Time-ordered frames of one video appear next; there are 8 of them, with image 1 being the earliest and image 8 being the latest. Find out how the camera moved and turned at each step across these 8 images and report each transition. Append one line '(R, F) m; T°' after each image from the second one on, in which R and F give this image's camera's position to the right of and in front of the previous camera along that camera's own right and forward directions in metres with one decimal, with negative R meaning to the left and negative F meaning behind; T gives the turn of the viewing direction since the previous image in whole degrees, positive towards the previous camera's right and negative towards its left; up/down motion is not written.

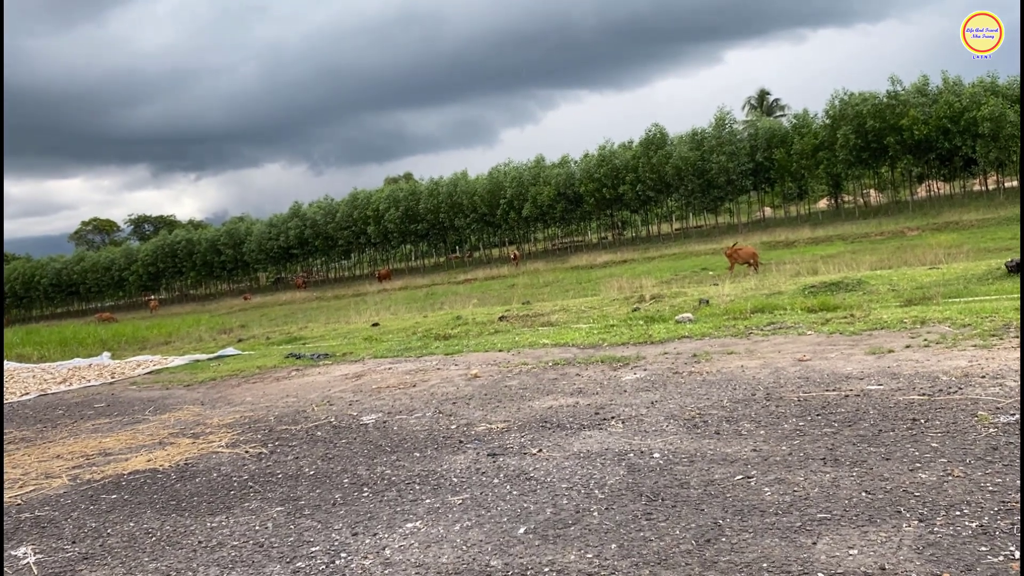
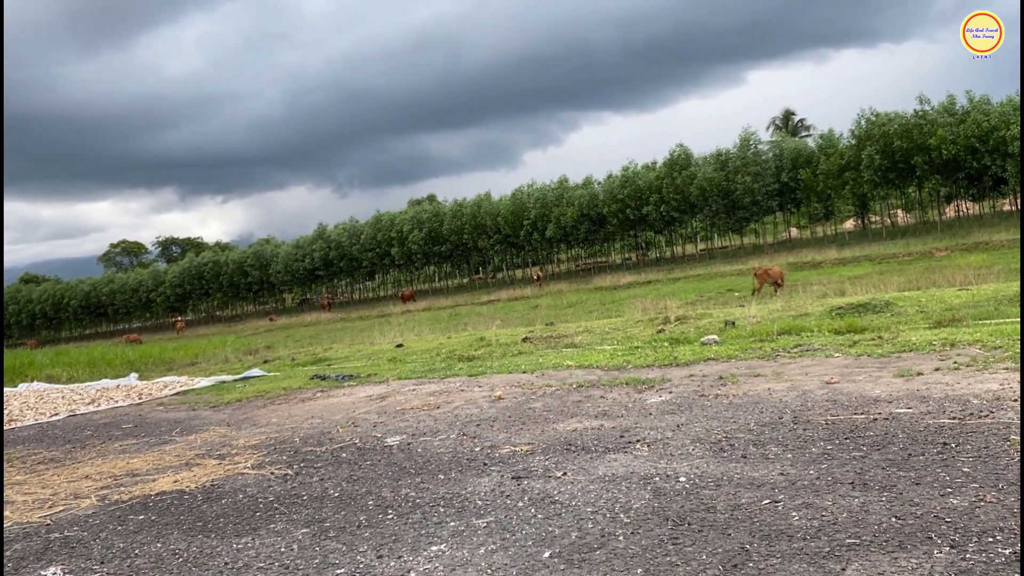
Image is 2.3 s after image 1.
(0.0, 0.0) m; -2°
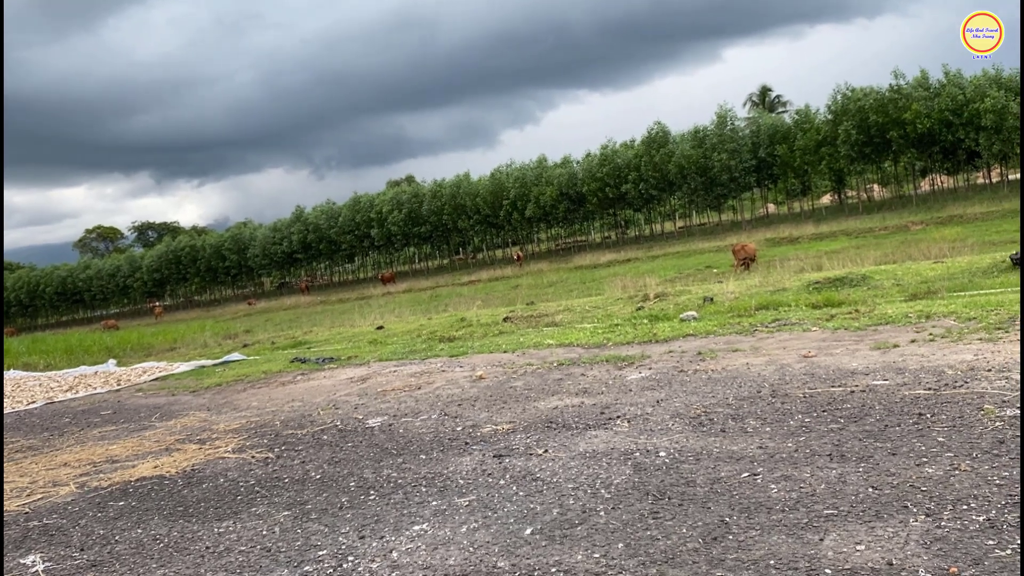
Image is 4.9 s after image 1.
(0.0, 0.0) m; +1°
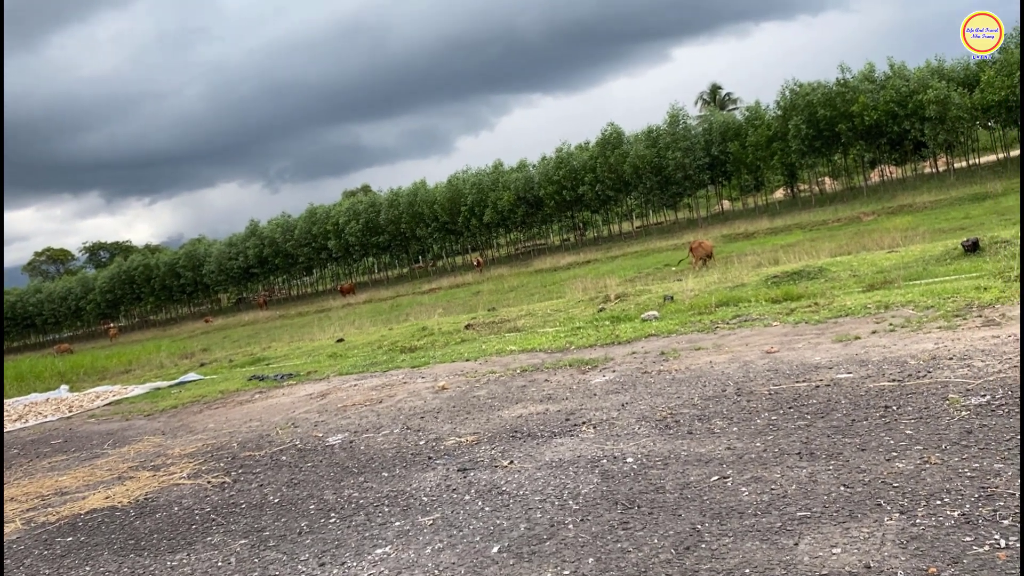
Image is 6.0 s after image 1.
(0.0, +0.2) m; +3°
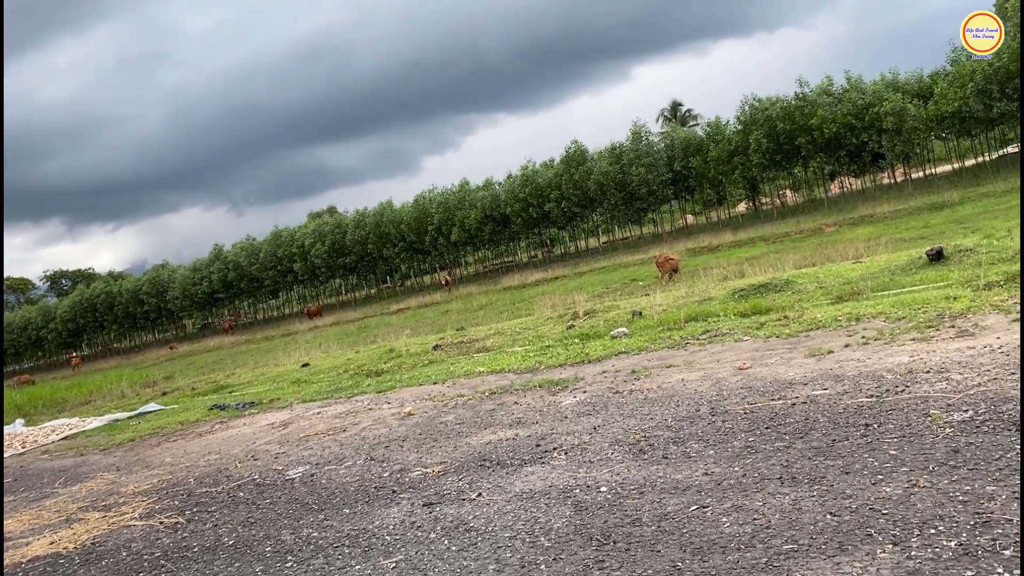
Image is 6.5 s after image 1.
(0.0, +0.3) m; +2°
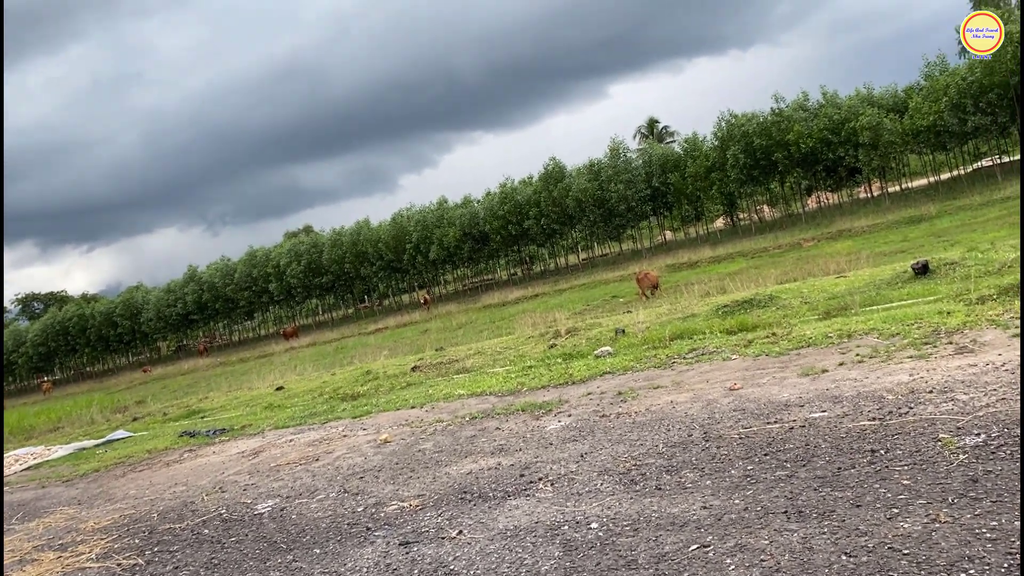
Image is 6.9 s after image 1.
(0.0, +0.4) m; +1°
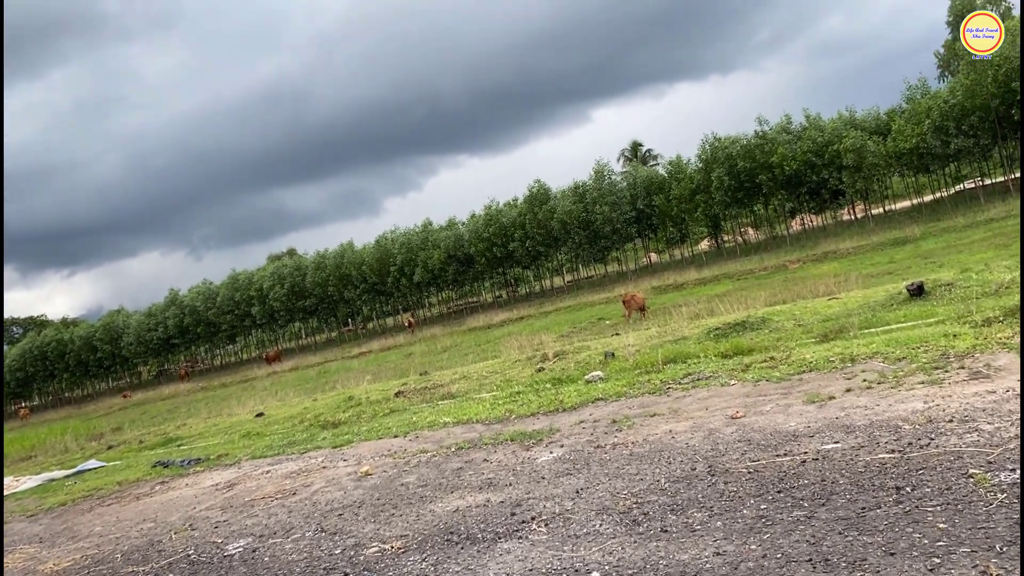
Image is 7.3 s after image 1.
(0.0, +0.5) m; +1°
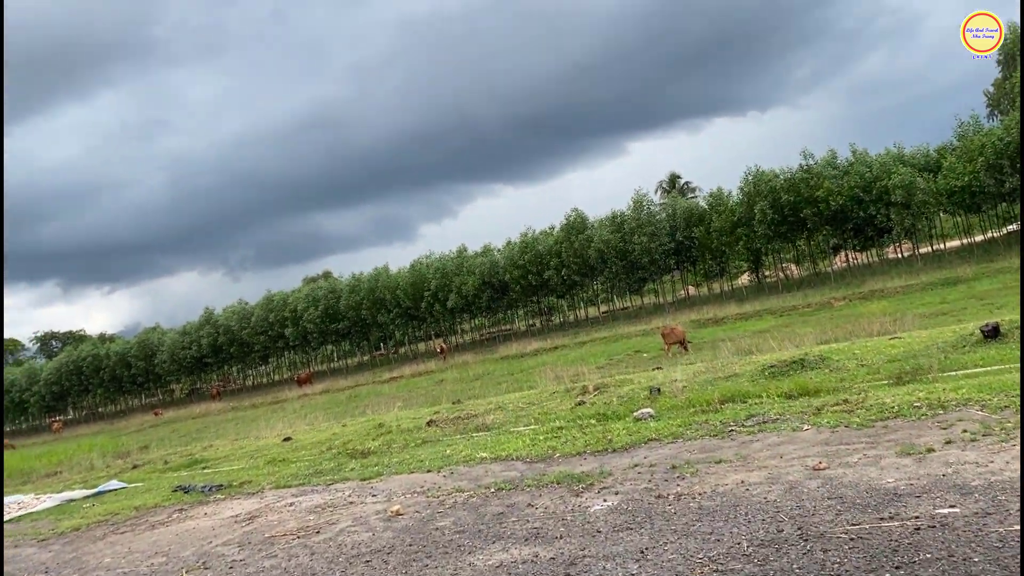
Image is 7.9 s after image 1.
(-0.2, +0.8) m; -2°
